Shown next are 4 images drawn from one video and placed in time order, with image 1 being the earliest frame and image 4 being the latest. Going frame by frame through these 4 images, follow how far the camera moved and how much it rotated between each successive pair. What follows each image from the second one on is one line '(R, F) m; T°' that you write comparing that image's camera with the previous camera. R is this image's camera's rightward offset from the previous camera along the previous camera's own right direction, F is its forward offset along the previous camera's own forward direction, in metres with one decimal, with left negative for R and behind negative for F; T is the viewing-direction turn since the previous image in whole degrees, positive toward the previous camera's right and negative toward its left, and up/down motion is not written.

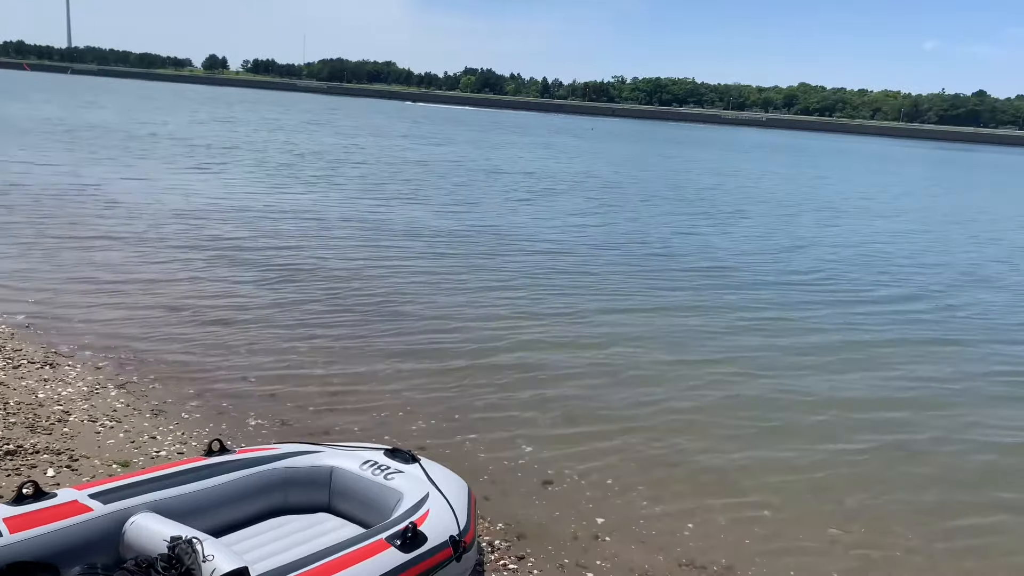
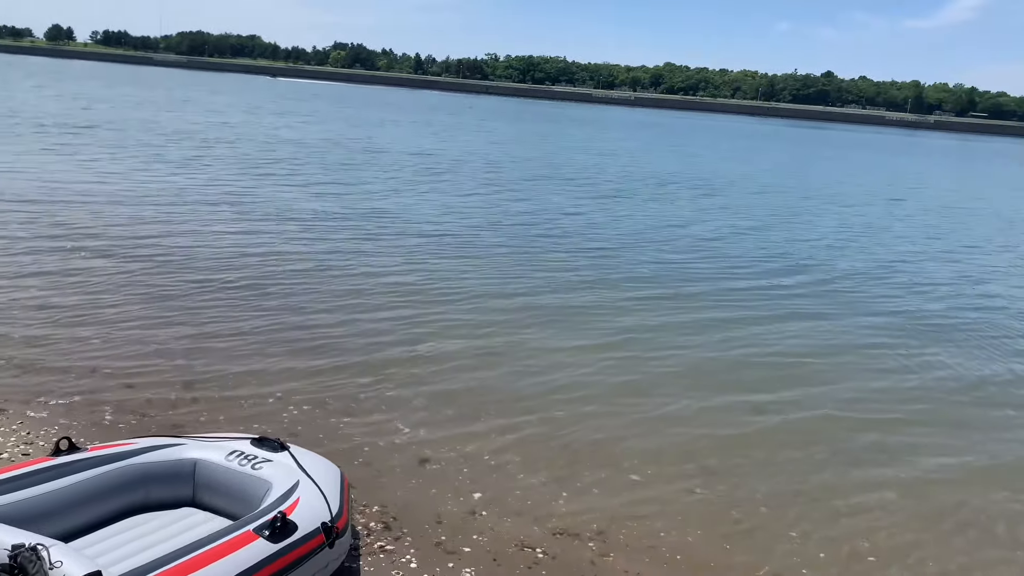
(+0.1, +1.0) m; -16°
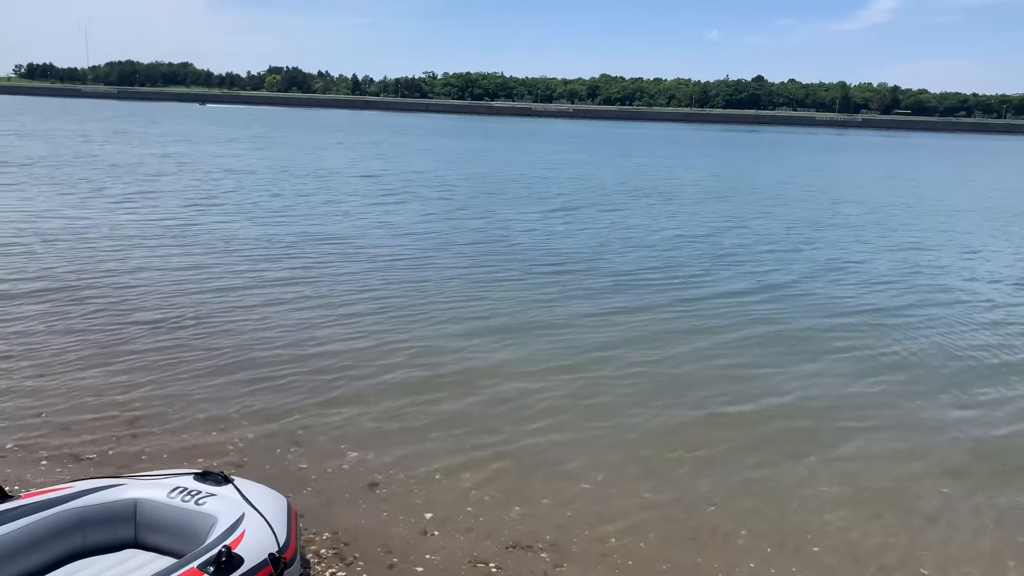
(0.0, 0.0) m; +4°
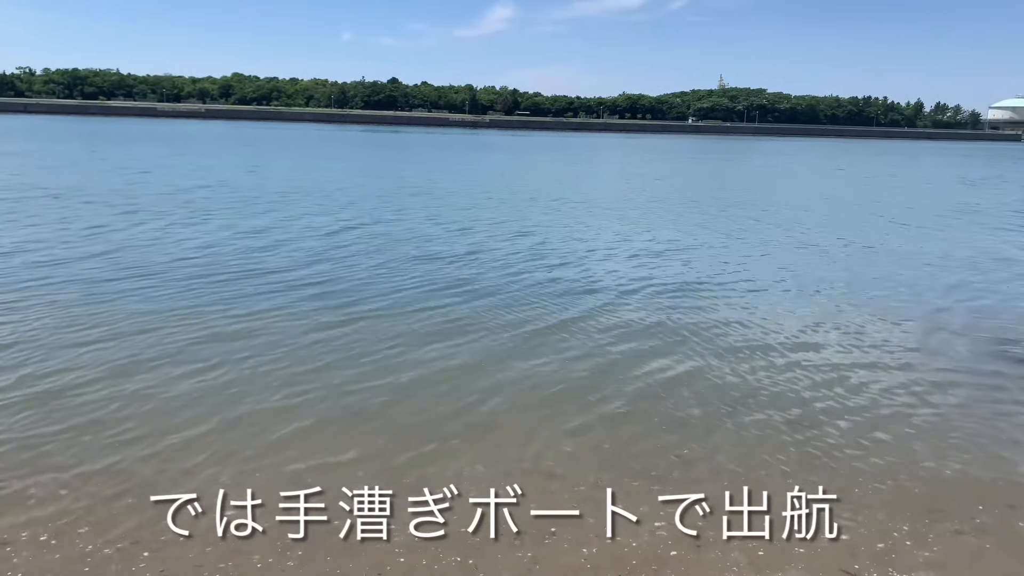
(-2.3, +1.0) m; +24°
